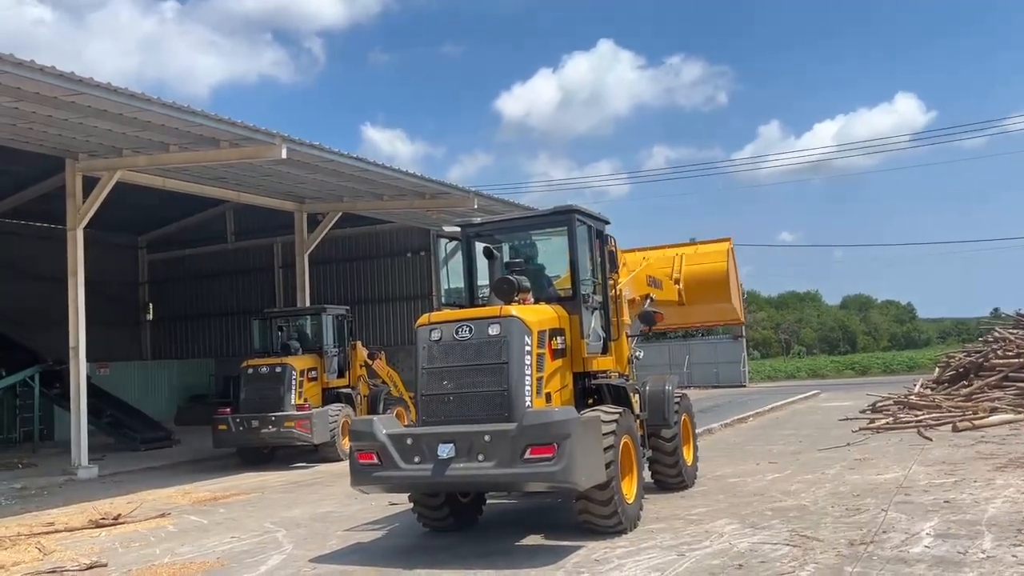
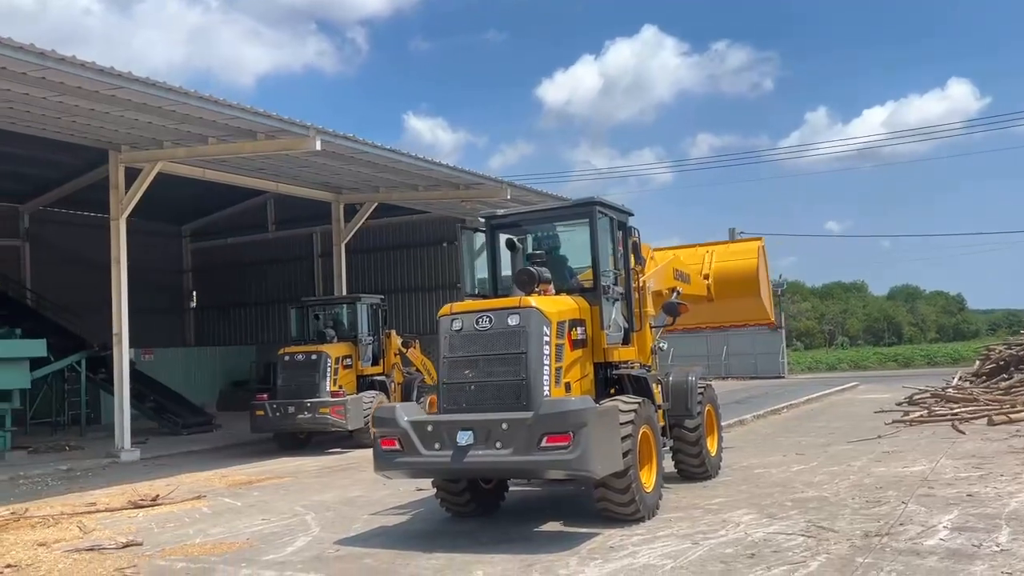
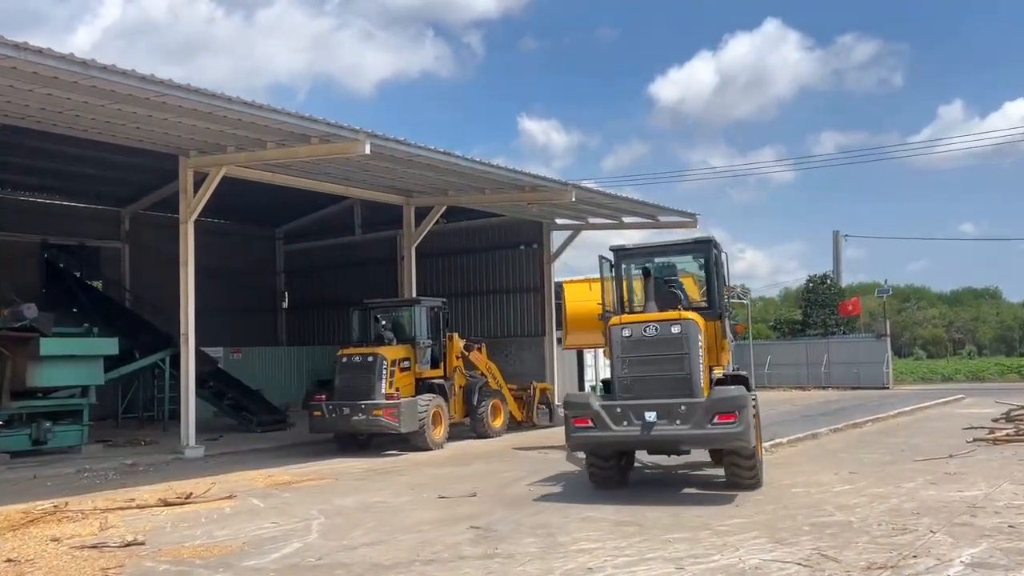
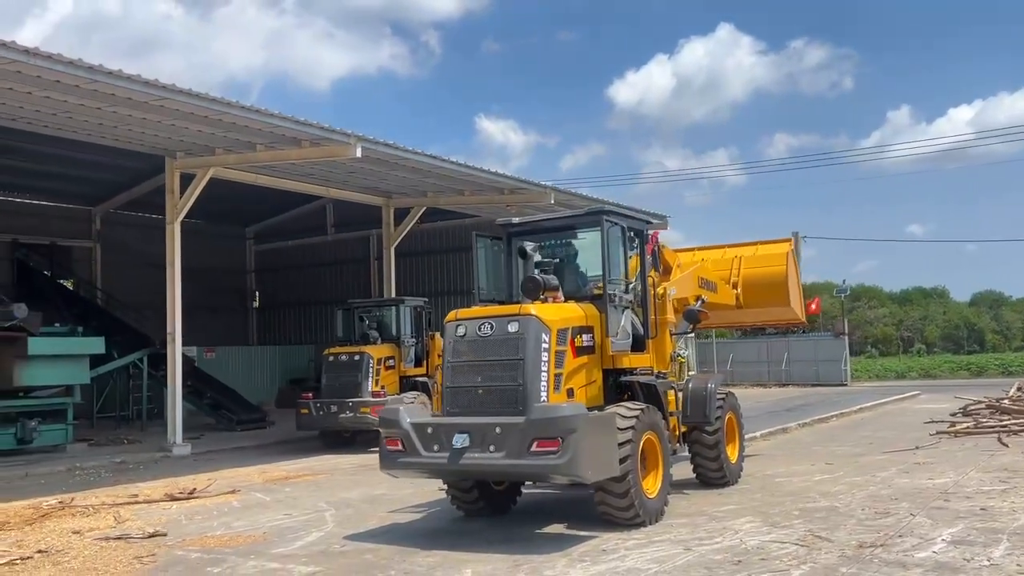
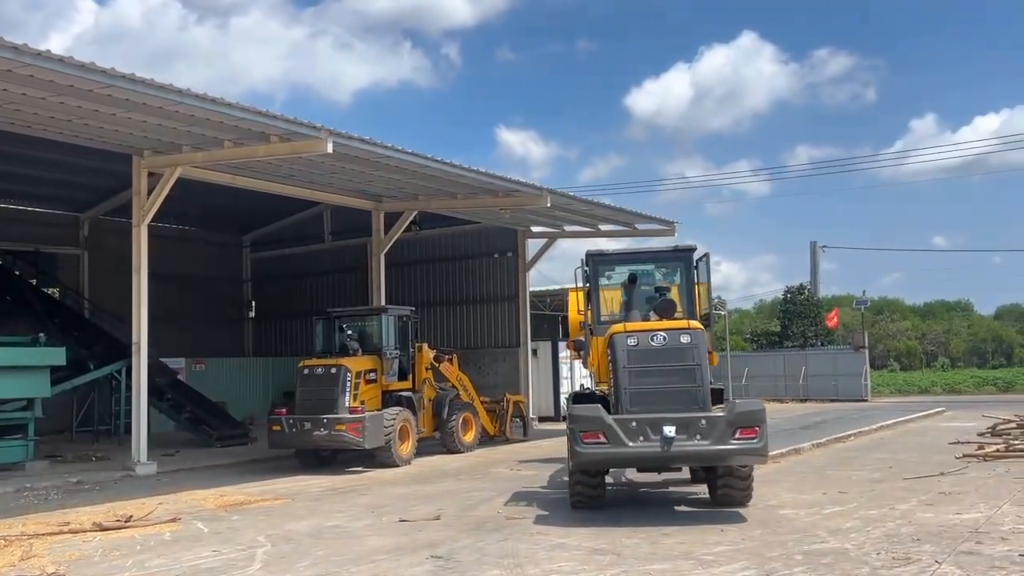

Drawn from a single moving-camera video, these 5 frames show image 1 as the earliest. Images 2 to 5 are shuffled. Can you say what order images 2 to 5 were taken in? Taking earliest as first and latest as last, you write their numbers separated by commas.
2, 4, 3, 5
